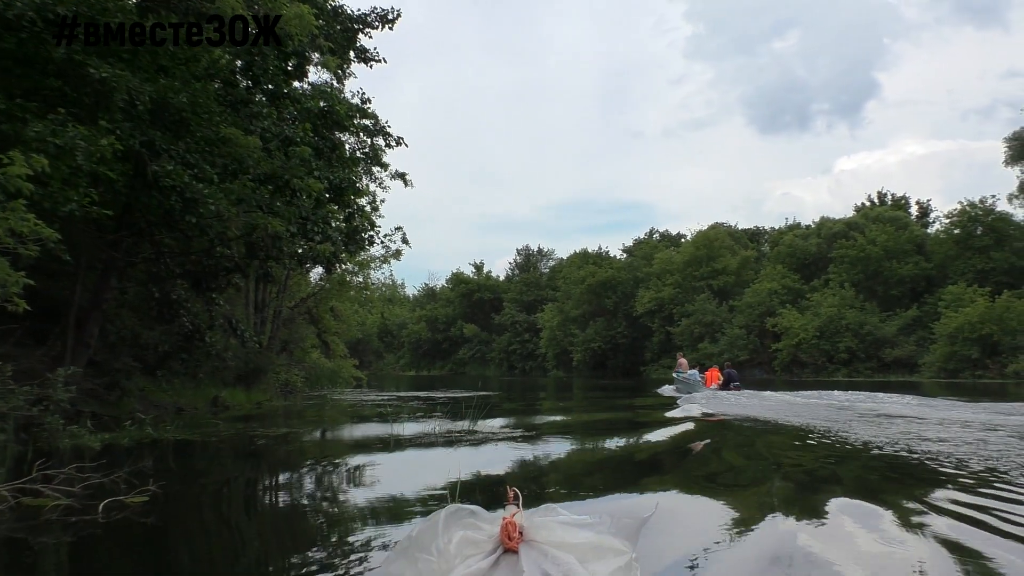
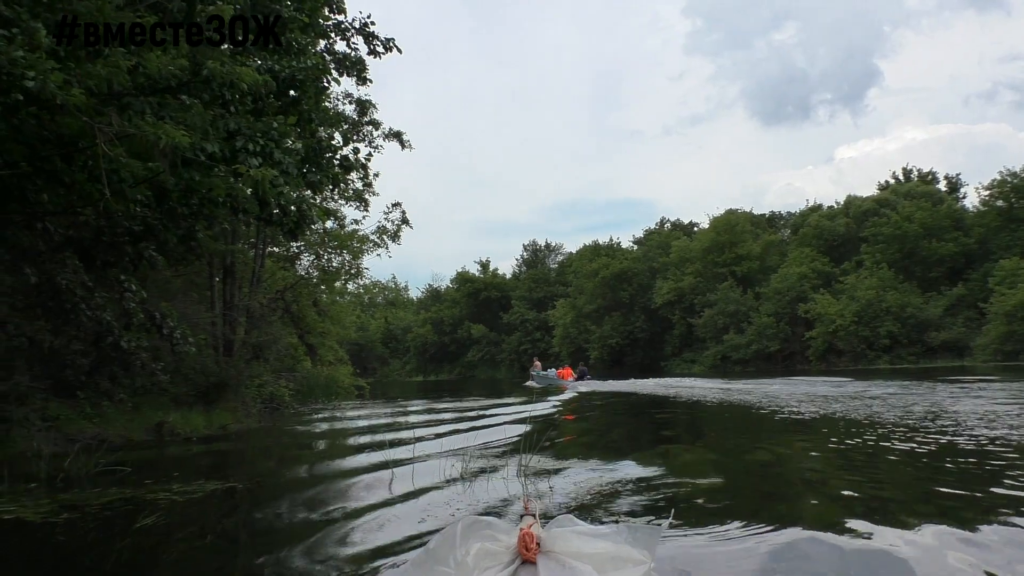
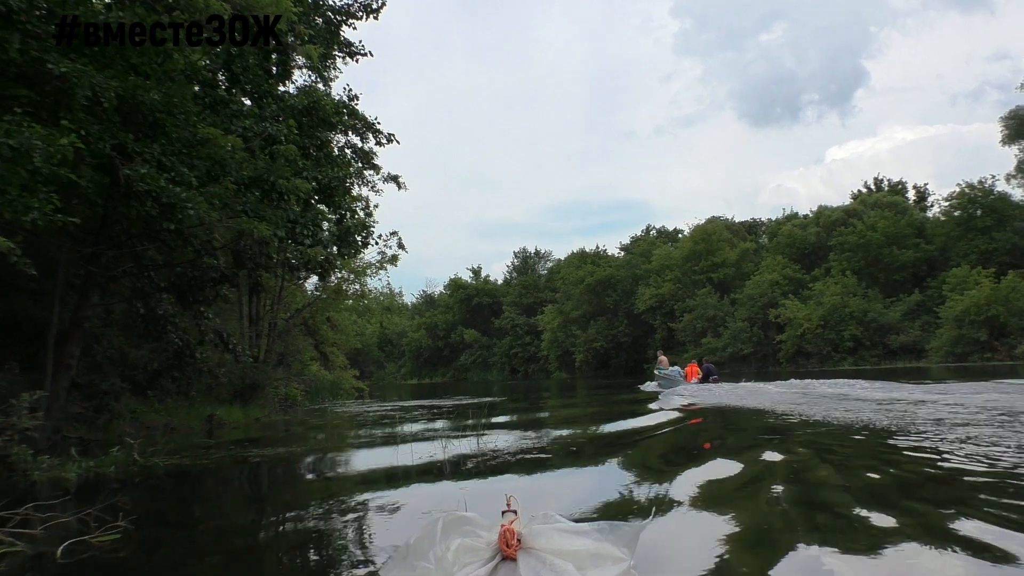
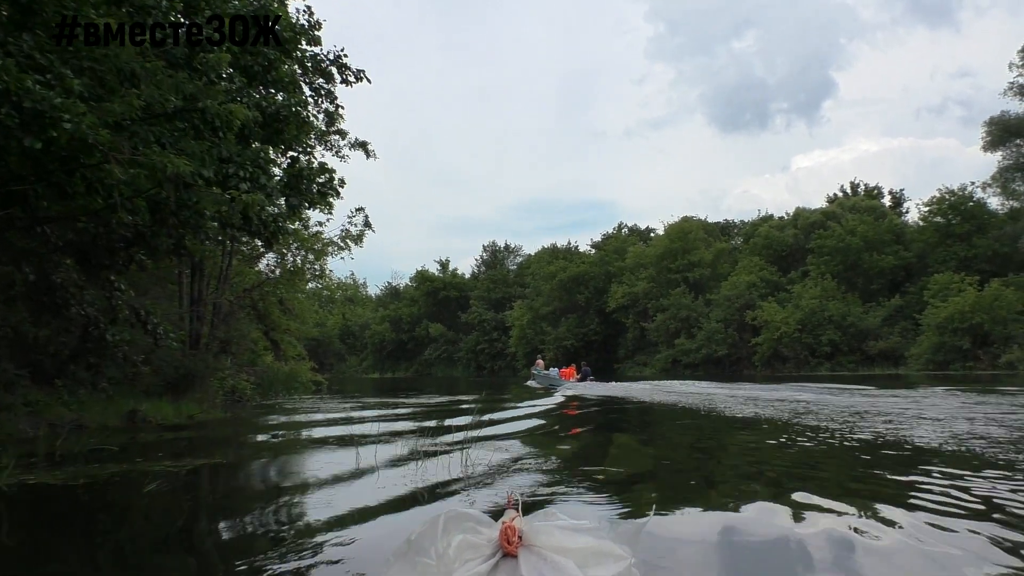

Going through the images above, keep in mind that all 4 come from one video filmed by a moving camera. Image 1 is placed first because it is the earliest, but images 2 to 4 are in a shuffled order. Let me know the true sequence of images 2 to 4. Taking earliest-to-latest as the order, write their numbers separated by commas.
3, 4, 2
